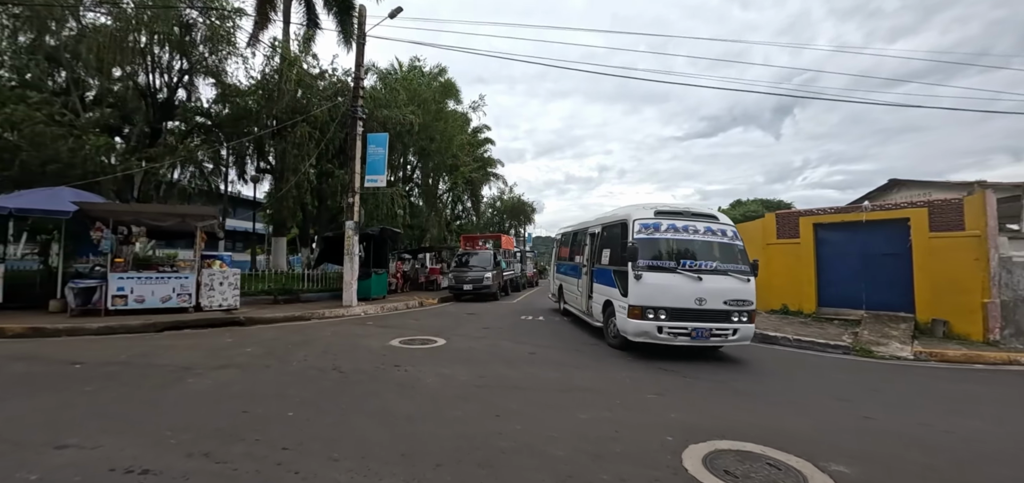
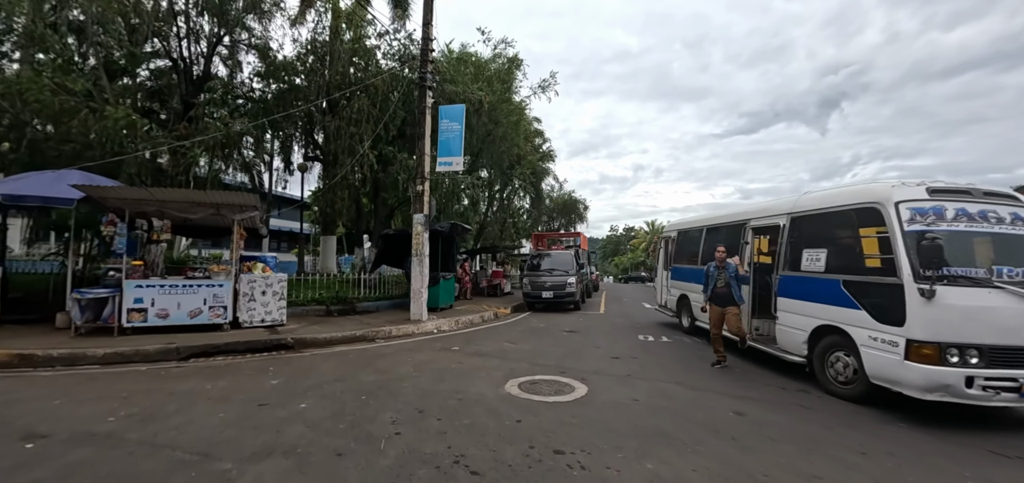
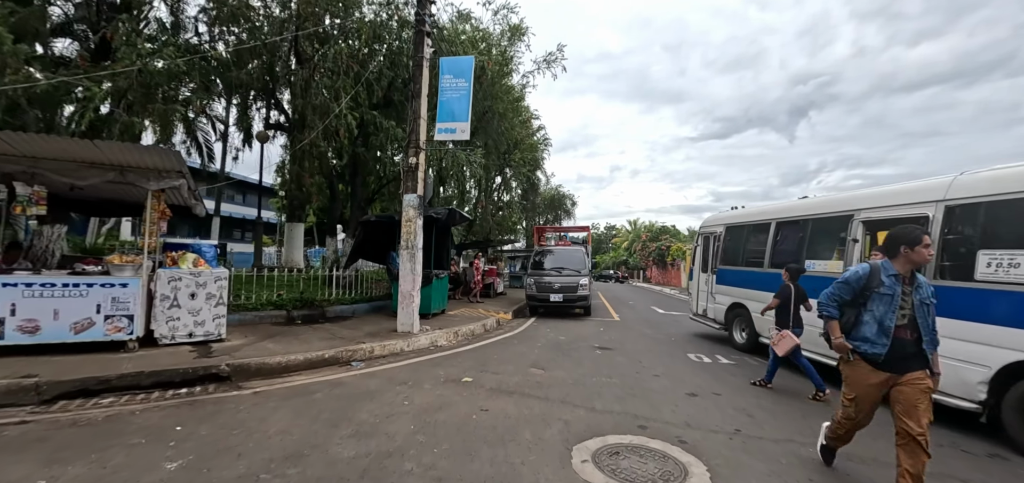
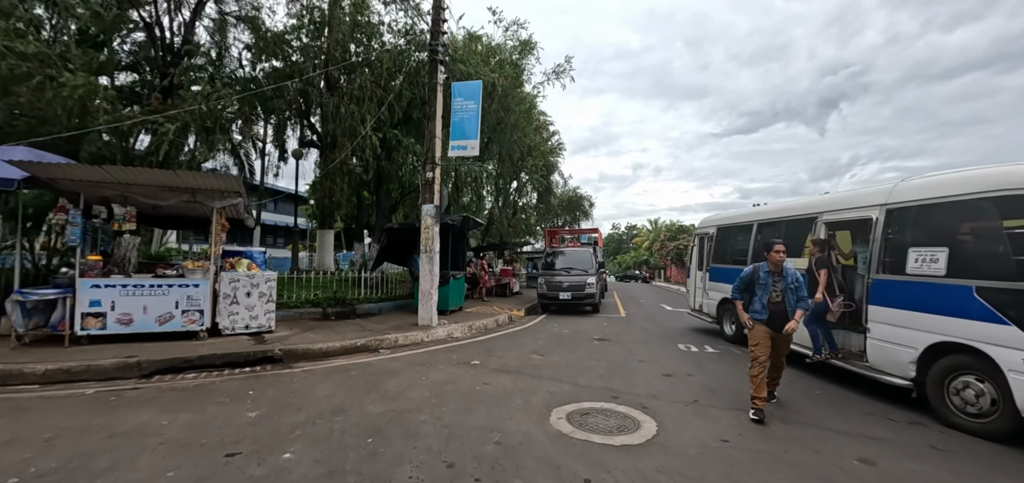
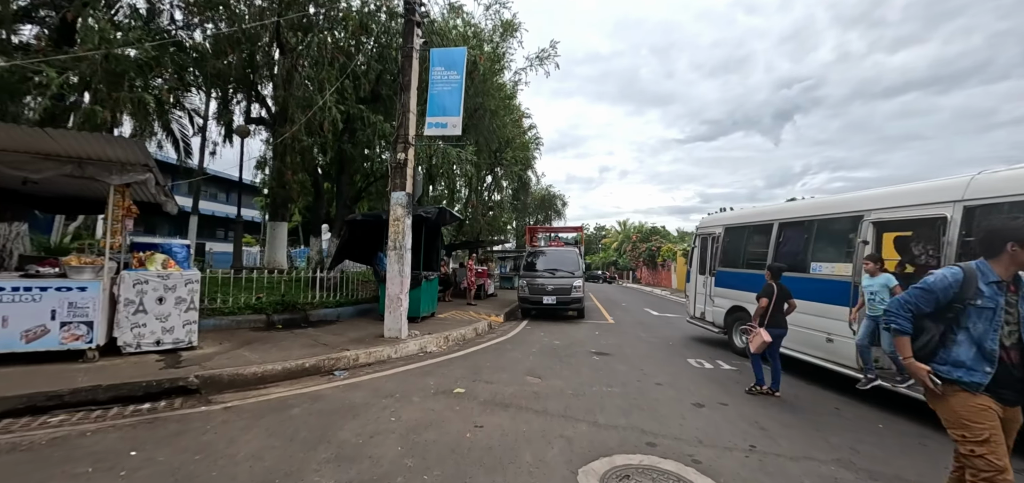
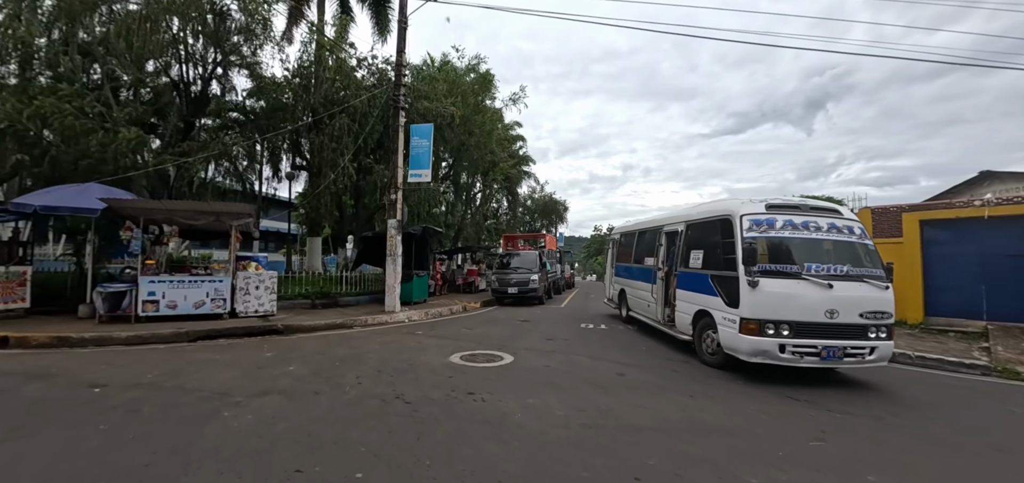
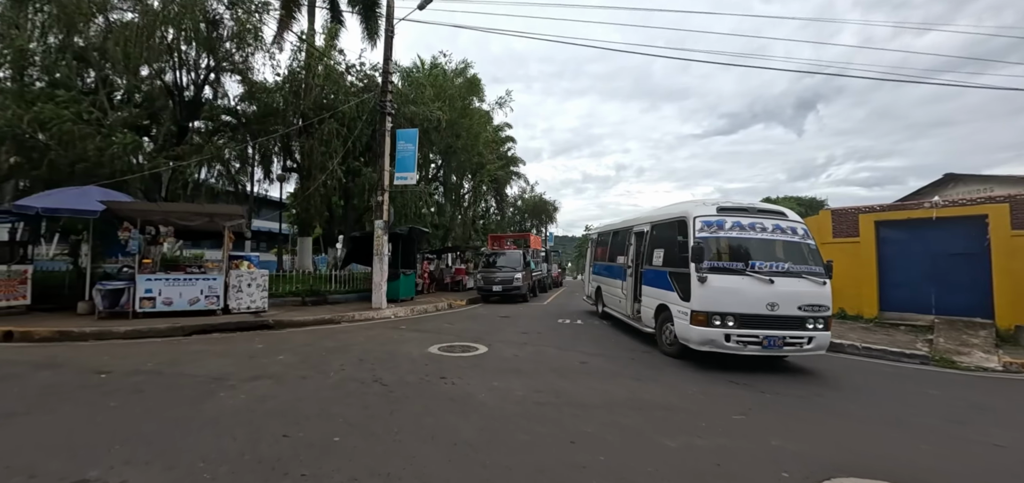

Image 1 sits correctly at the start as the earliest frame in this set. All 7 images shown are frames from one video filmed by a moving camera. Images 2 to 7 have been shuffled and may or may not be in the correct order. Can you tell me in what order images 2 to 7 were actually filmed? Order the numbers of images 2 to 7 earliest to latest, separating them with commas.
7, 6, 2, 4, 3, 5
